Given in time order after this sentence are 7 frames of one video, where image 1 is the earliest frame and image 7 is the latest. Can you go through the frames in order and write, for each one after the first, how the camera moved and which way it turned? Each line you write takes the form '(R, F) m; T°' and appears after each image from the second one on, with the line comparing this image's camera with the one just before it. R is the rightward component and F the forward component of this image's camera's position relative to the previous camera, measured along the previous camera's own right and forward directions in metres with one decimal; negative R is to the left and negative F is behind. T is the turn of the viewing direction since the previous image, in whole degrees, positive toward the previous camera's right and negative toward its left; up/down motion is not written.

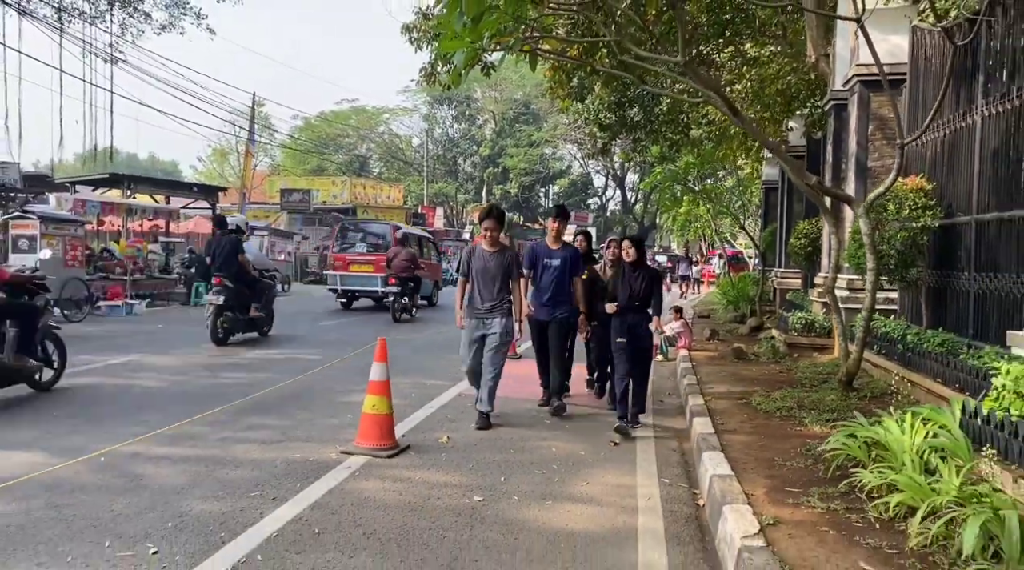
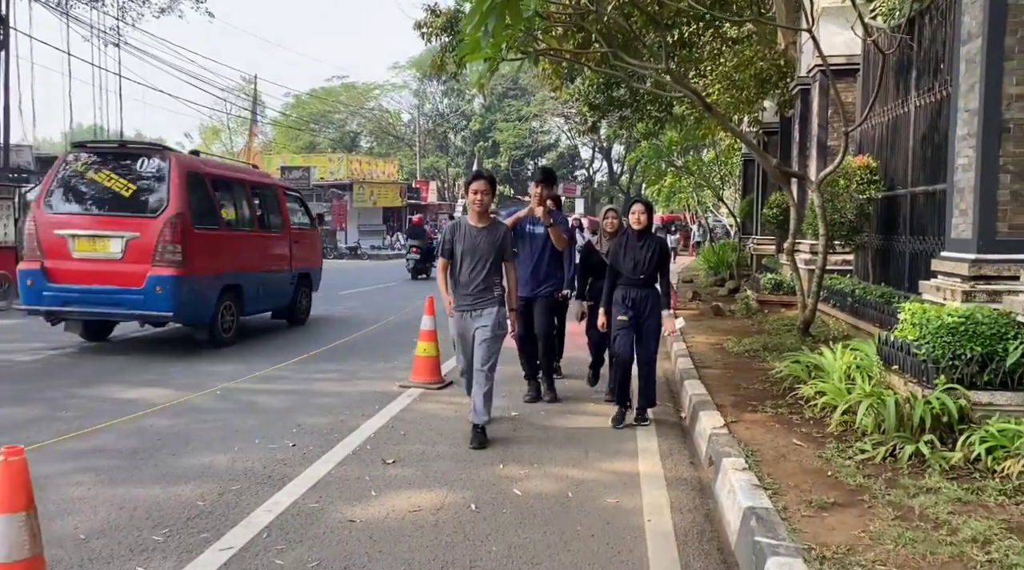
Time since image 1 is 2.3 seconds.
(-0.3, -1.5) m; +1°
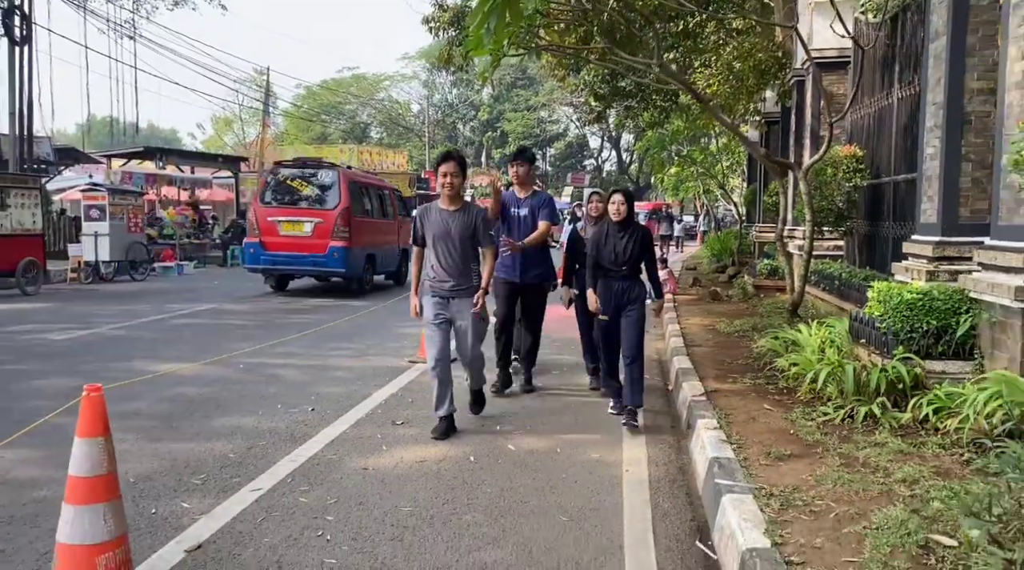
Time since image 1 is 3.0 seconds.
(+0.1, -0.5) m; -1°
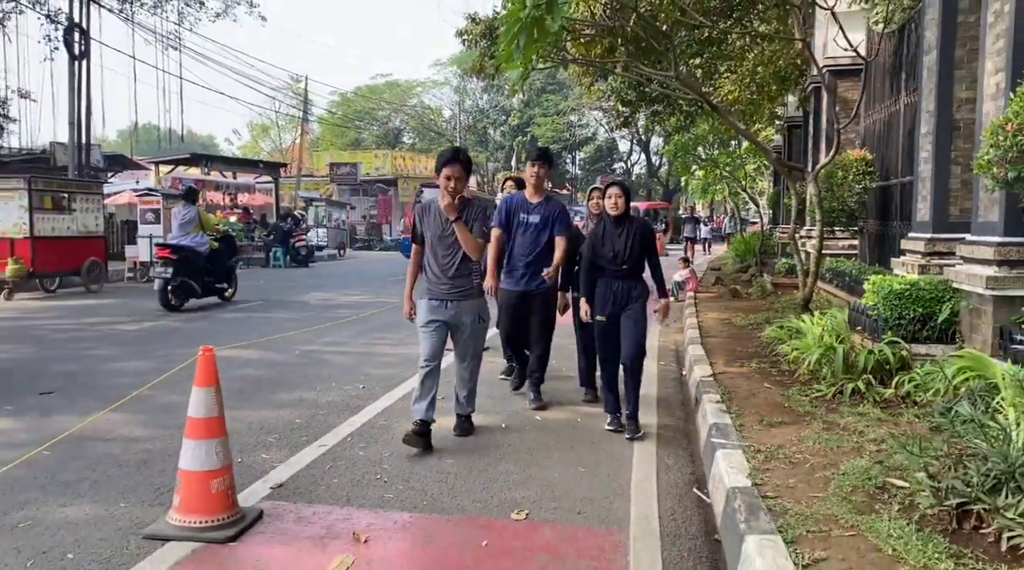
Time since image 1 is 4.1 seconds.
(0.0, -0.7) m; -2°
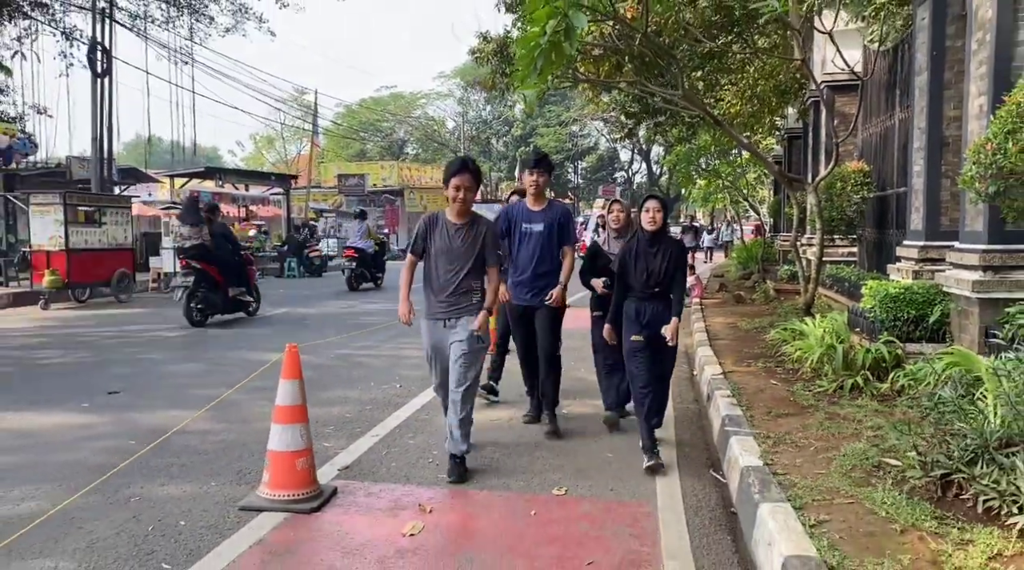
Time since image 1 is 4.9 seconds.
(-0.2, -0.6) m; 0°
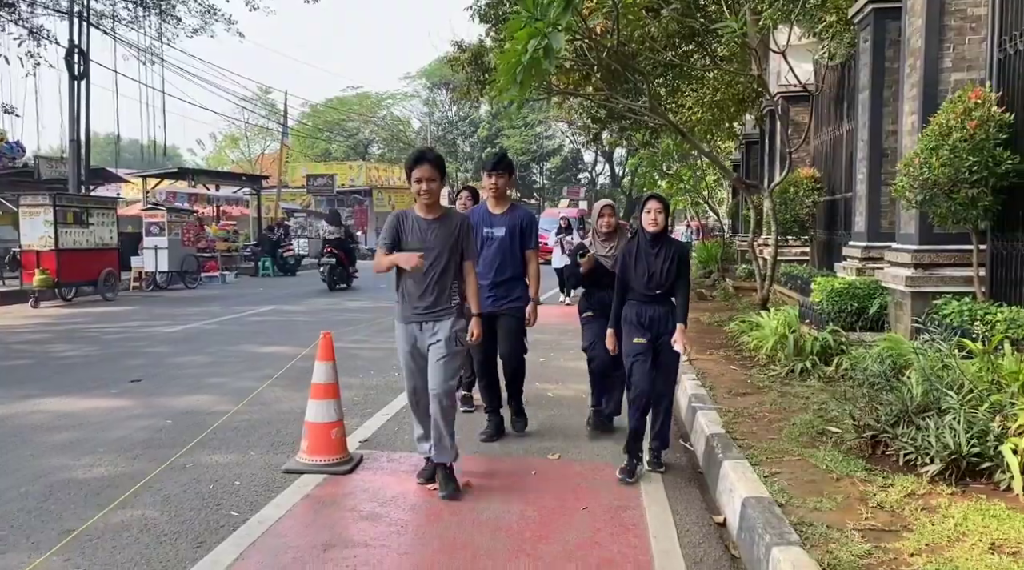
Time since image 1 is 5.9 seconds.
(-0.2, -0.7) m; +3°
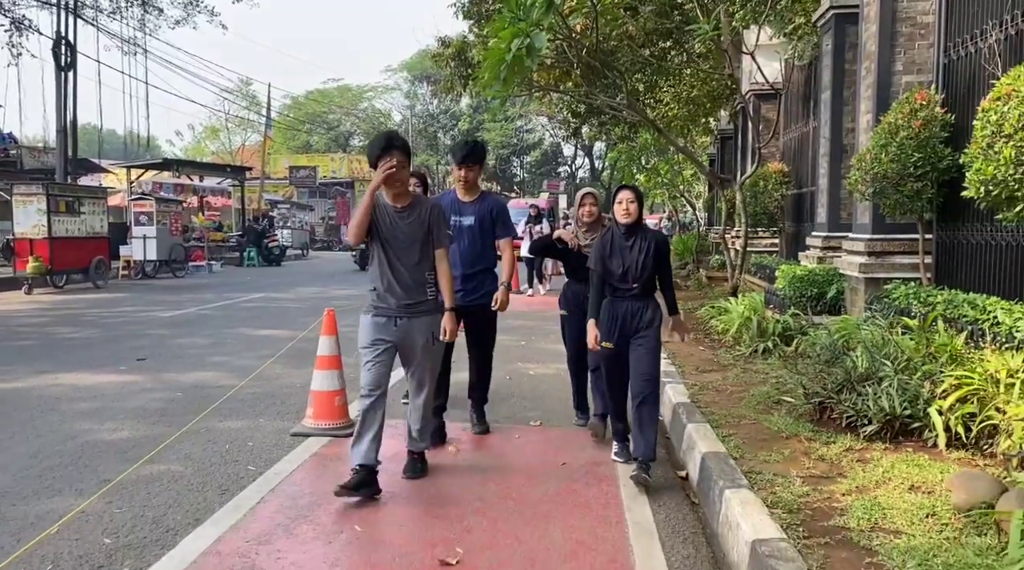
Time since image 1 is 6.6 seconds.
(0.0, -0.5) m; +1°
